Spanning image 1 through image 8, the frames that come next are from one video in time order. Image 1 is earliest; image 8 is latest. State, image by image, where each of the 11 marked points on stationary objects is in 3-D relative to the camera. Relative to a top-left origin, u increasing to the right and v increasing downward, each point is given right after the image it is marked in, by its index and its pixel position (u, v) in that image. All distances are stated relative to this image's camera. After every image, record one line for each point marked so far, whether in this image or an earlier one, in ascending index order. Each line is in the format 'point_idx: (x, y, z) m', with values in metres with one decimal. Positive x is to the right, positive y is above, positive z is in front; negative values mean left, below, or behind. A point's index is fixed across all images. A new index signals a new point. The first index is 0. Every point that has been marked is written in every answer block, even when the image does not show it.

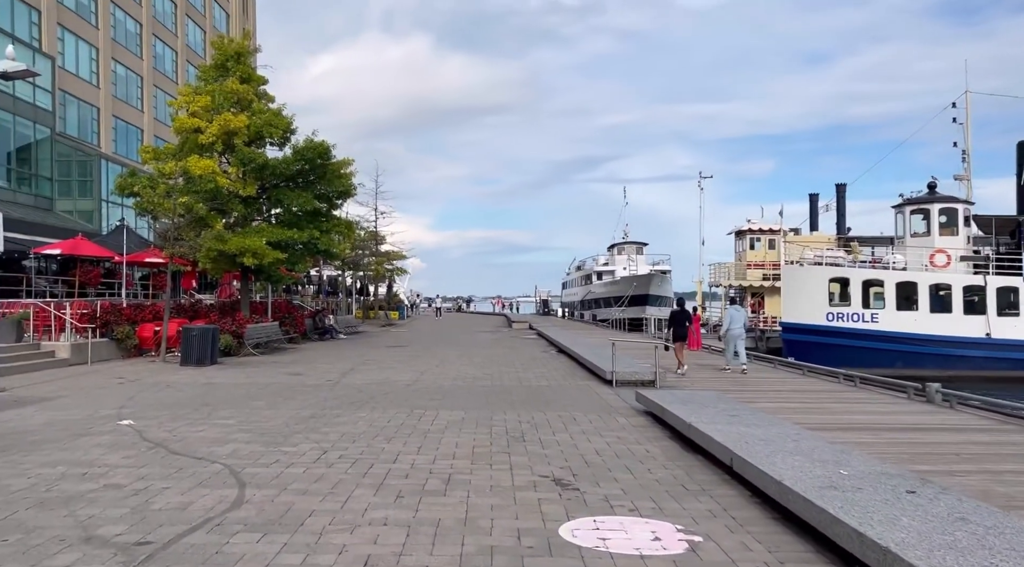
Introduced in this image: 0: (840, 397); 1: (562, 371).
0: (+5.6, -2.0, +14.0) m
1: (+1.1, -1.9, +18.0) m
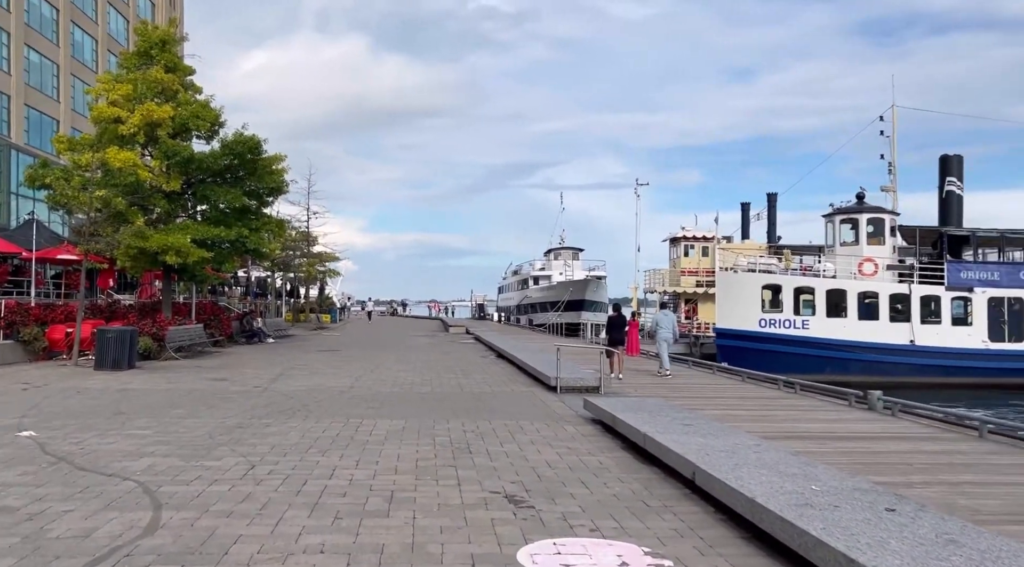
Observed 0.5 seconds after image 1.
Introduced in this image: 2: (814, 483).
0: (+4.6, -2.1, +13.9) m
1: (-0.2, -2.0, +17.5) m
2: (+2.2, -1.5, +6.0) m
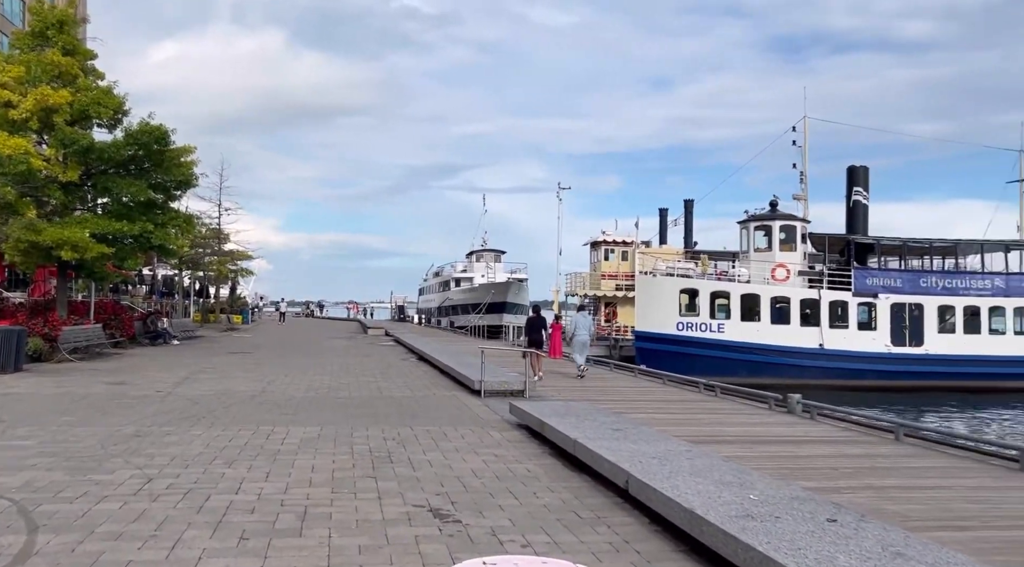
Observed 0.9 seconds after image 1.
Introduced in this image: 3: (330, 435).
0: (+3.3, -2.1, +13.9) m
1: (-1.8, -2.0, +17.0) m
2: (+1.7, -1.5, +5.8) m
3: (-2.0, -1.7, +9.2) m
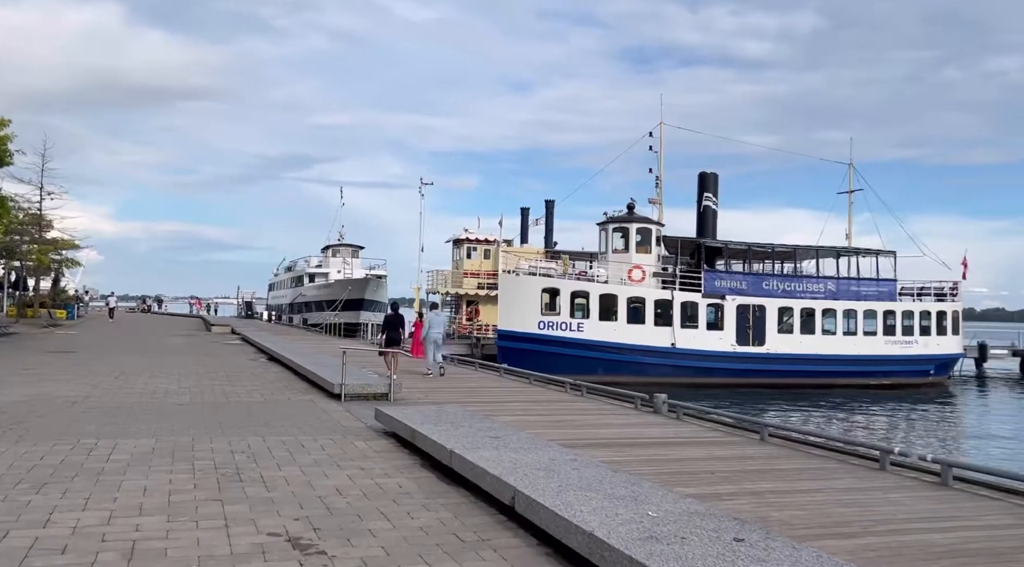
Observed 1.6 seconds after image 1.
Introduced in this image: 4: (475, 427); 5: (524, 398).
0: (+1.0, -2.1, +13.6) m
1: (-4.6, -1.9, +15.8) m
2: (+0.9, -1.5, +5.3) m
3: (-3.4, -1.6, +8.0) m
4: (-0.4, -1.5, +8.8) m
5: (+0.2, -2.1, +14.7) m
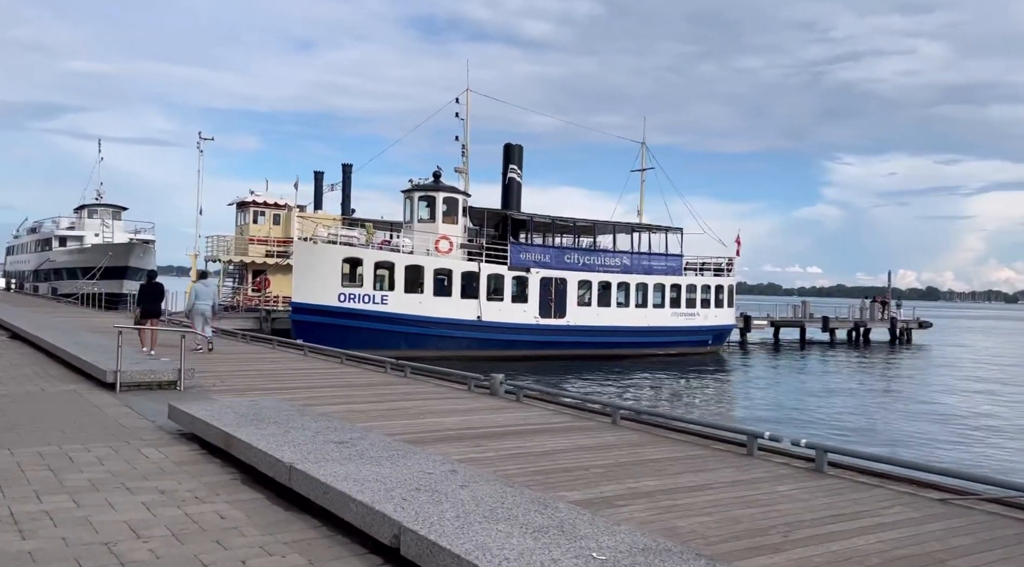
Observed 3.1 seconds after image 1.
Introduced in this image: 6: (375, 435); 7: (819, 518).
0: (-1.7, -1.6, +12.1) m
1: (-7.6, -1.3, +12.7) m
2: (+0.4, -1.3, +4.1) m
3: (-4.5, -1.3, +5.6) m
4: (-1.8, -1.3, +7.1) m
5: (-2.7, -1.6, +13.0) m
6: (-1.3, -1.4, +7.4) m
7: (+2.3, -1.8, +6.2) m
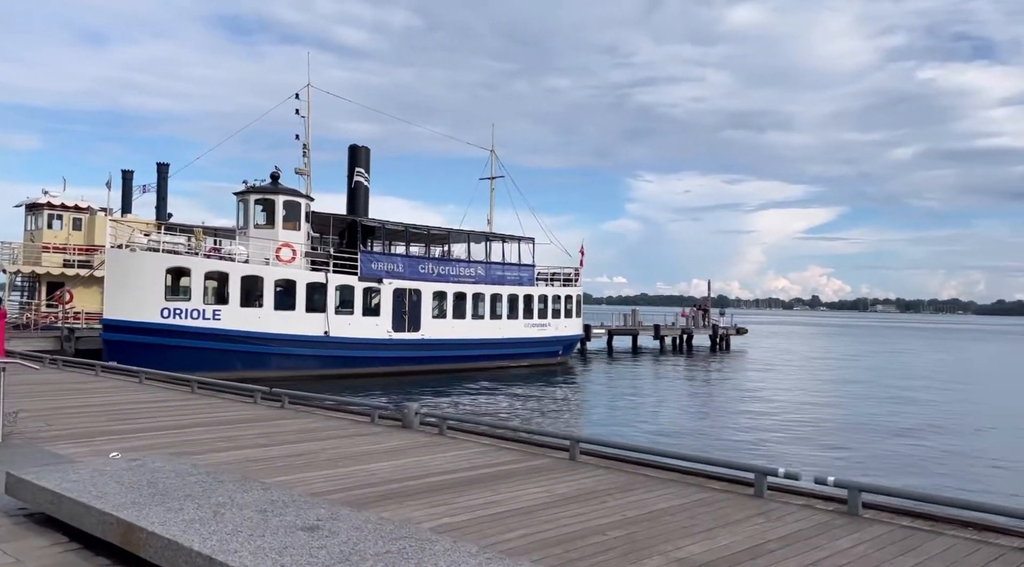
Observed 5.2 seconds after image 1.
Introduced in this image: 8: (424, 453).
0: (-2.6, -1.8, +9.9) m
1: (-8.6, -1.5, +9.2) m
2: (+1.1, -1.4, +2.5) m
3: (-3.9, -1.4, +2.9) m
4: (-1.6, -1.4, +5.0) m
5: (-3.9, -1.8, +10.5) m
6: (-1.2, -1.5, +5.4) m
7: (+2.6, -1.9, +5.0) m
8: (-1.0, -1.9, +9.0) m
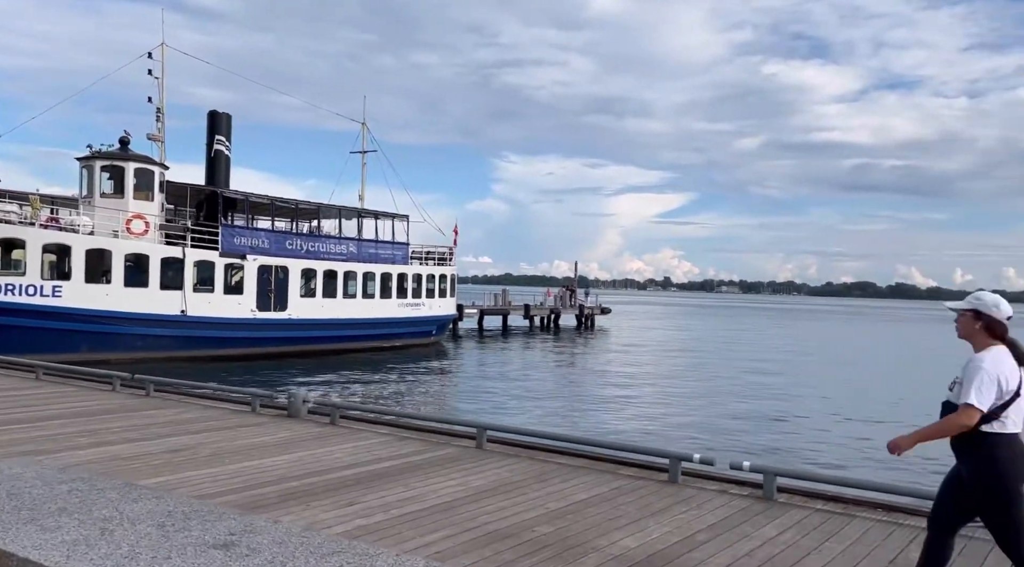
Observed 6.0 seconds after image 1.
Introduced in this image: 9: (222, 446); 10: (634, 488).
0: (-3.7, -1.6, +9.0) m
1: (-9.5, -1.2, +7.3) m
2: (+1.2, -1.3, +2.3) m
3: (-3.9, -1.3, +1.8) m
4: (-1.9, -1.2, +4.3) m
5: (-5.1, -1.5, +9.4) m
6: (-1.6, -1.4, +4.8) m
7: (+2.2, -1.8, +5.0) m
8: (-2.0, -1.7, +8.4) m
9: (-2.9, -1.6, +8.2) m
10: (+1.0, -1.8, +7.0) m
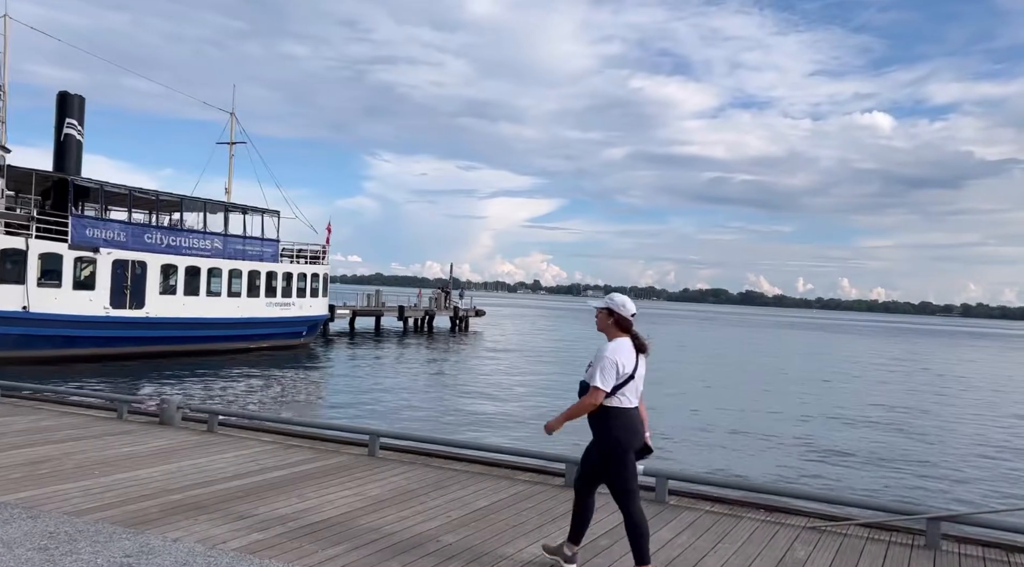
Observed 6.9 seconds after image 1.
0: (-4.9, -1.5, +8.2) m
1: (-10.3, -1.1, +5.6) m
2: (+1.1, -1.4, +2.4) m
3: (-3.8, -1.3, +1.2) m
4: (-2.3, -1.2, +3.9) m
5: (-6.3, -1.4, +8.4) m
6: (-2.1, -1.4, +4.4) m
7: (+1.6, -1.9, +5.3) m
8: (-3.1, -1.7, +7.9) m
9: (-3.9, -1.6, +7.6) m
10: (+0.2, -1.8, +7.0) m
